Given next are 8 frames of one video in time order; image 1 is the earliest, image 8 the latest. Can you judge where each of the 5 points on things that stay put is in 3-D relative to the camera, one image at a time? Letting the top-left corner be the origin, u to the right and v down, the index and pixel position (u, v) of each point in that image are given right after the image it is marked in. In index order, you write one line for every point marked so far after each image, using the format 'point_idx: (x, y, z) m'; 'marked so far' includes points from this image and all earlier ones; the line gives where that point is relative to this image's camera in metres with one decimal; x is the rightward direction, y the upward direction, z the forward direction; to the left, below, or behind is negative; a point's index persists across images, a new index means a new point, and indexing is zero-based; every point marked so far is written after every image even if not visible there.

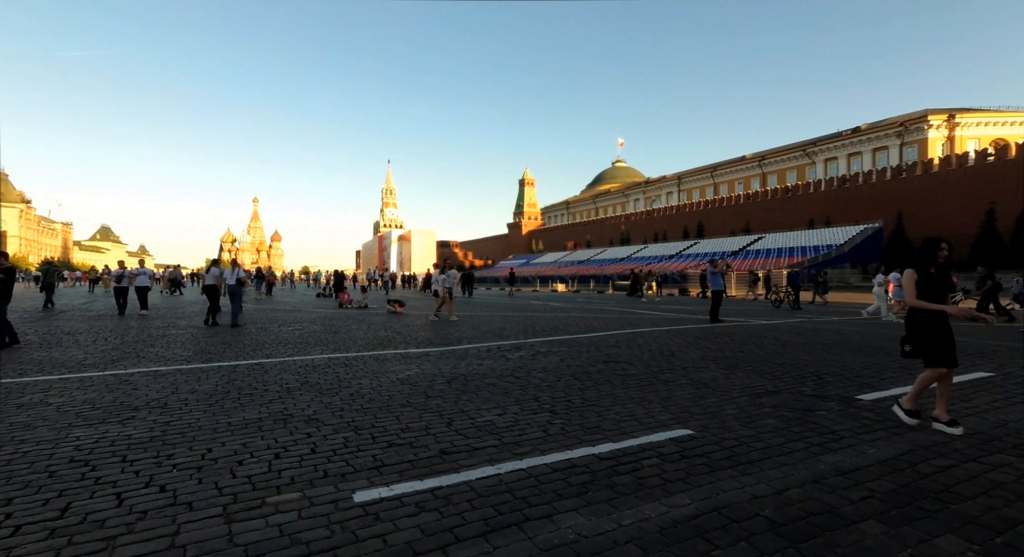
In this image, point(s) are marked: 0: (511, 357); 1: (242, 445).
0: (0.0, -1.1, +7.8) m
1: (-1.9, -1.1, +3.8) m
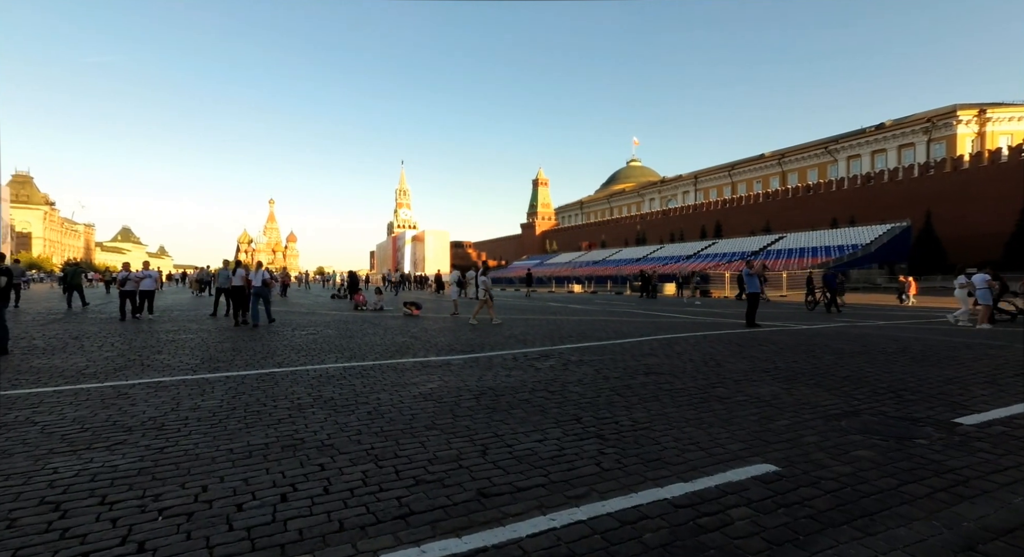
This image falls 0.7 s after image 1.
0: (+0.4, -1.1, +7.2) m
1: (-1.6, -1.2, +3.2) m
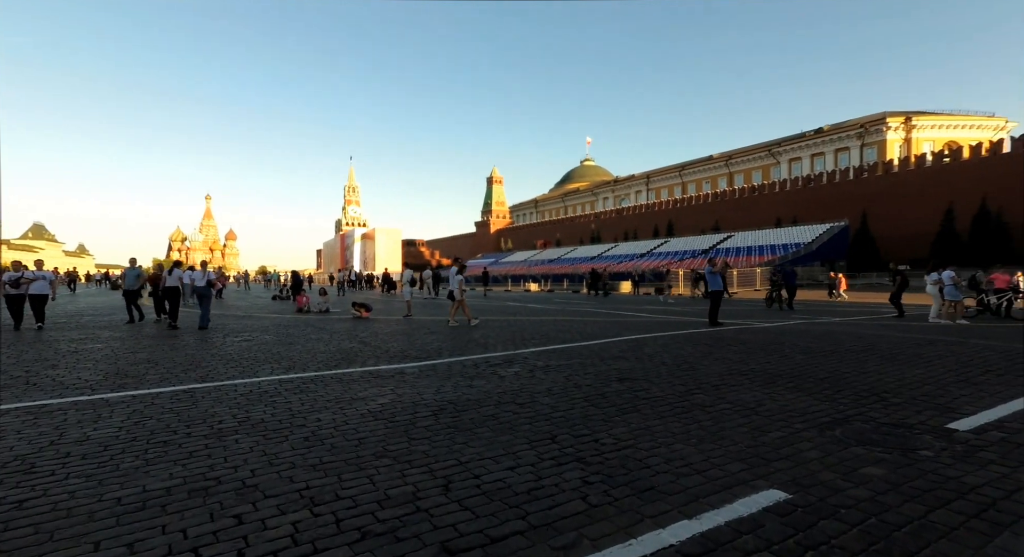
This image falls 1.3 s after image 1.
0: (-0.1, -1.1, +6.5) m
1: (-1.7, -1.2, +2.5) m
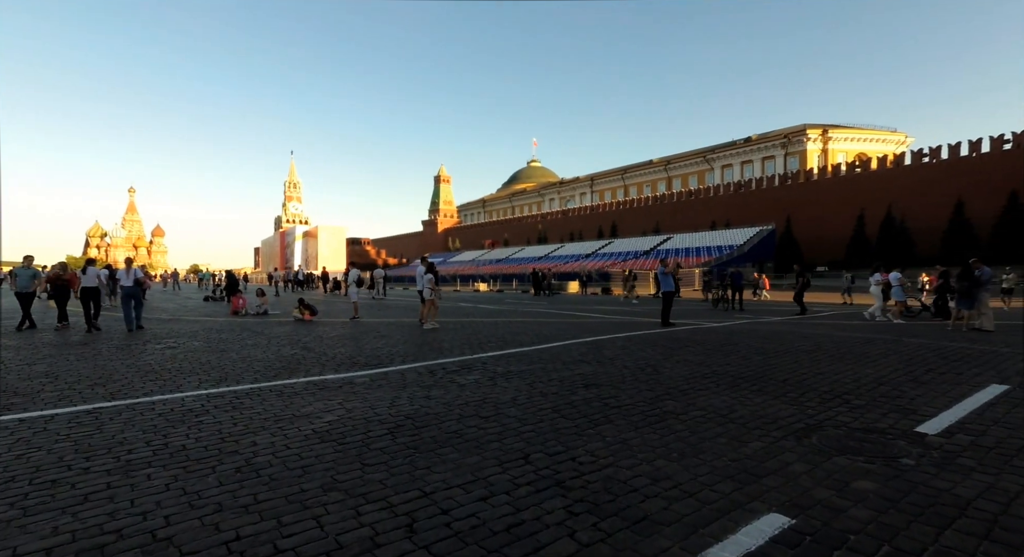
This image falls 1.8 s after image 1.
0: (-0.5, -1.1, +6.1) m
1: (-1.7, -1.2, +1.9) m
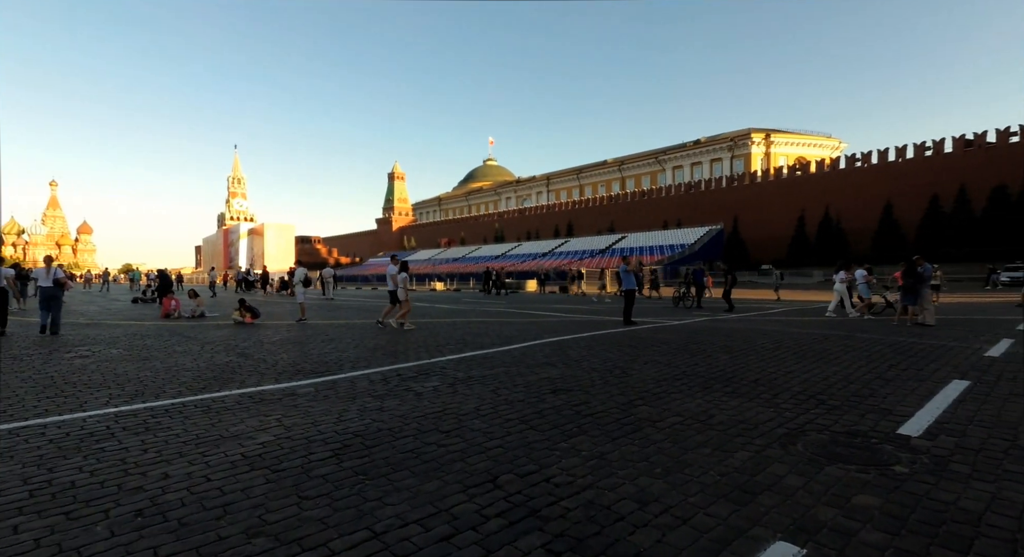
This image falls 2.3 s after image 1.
0: (-0.9, -1.1, +5.5) m
1: (-1.8, -1.2, +1.2) m
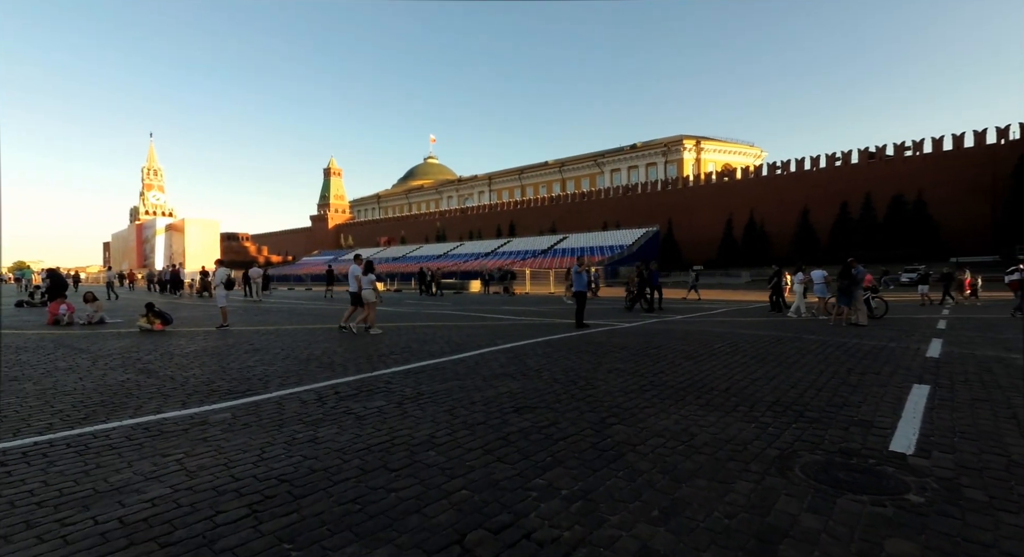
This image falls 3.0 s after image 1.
0: (-1.3, -1.1, +4.7) m
1: (-1.7, -1.2, +0.4) m
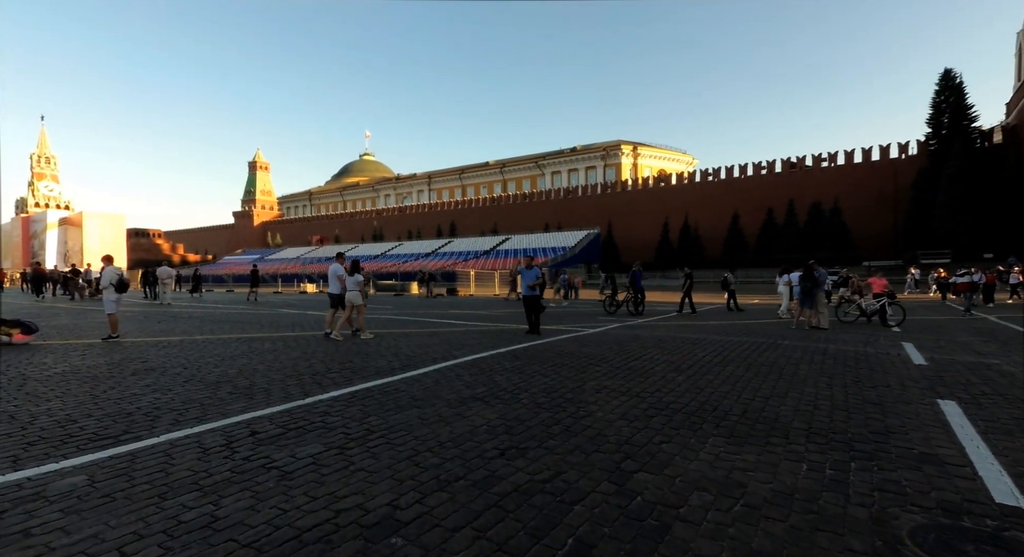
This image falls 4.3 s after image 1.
0: (-1.3, -1.1, +3.3) m
1: (-1.2, -1.2, -1.1) m
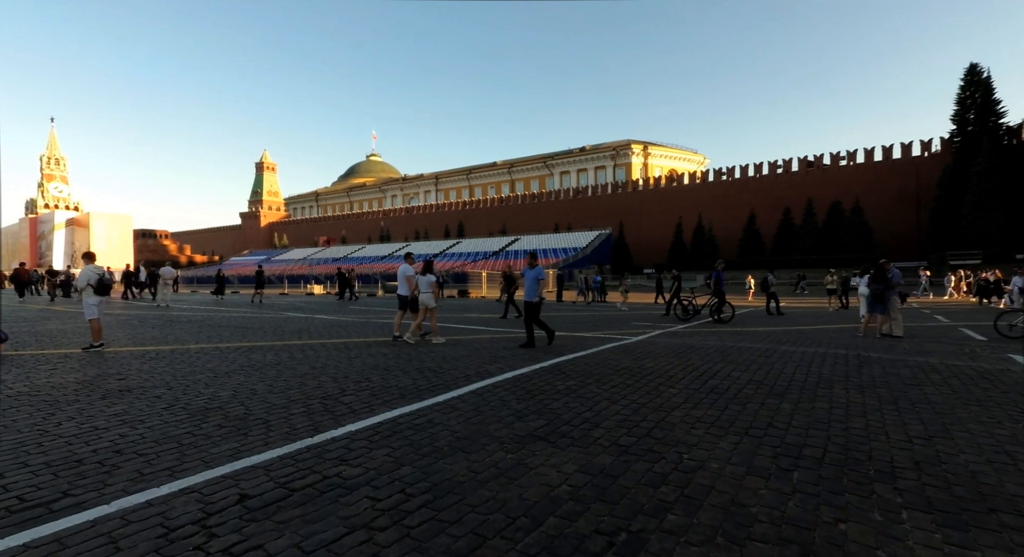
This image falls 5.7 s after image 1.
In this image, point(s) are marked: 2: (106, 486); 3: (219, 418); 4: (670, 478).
0: (-0.7, -1.1, +1.8) m
1: (-0.7, -1.2, -2.5) m
2: (-2.7, -1.1, +3.4) m
3: (-2.7, -1.1, +5.1) m
4: (+1.0, -1.2, +3.5) m
